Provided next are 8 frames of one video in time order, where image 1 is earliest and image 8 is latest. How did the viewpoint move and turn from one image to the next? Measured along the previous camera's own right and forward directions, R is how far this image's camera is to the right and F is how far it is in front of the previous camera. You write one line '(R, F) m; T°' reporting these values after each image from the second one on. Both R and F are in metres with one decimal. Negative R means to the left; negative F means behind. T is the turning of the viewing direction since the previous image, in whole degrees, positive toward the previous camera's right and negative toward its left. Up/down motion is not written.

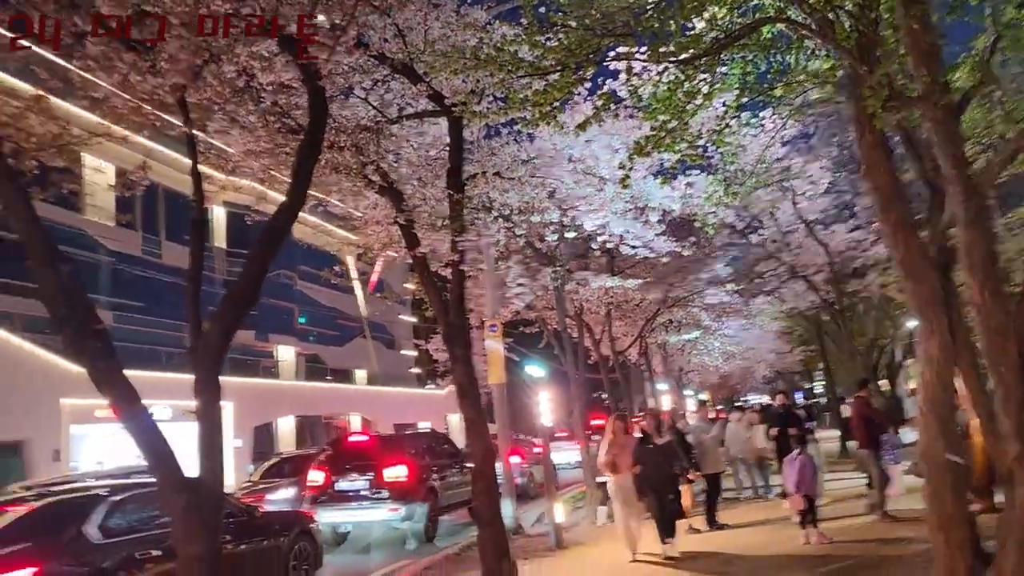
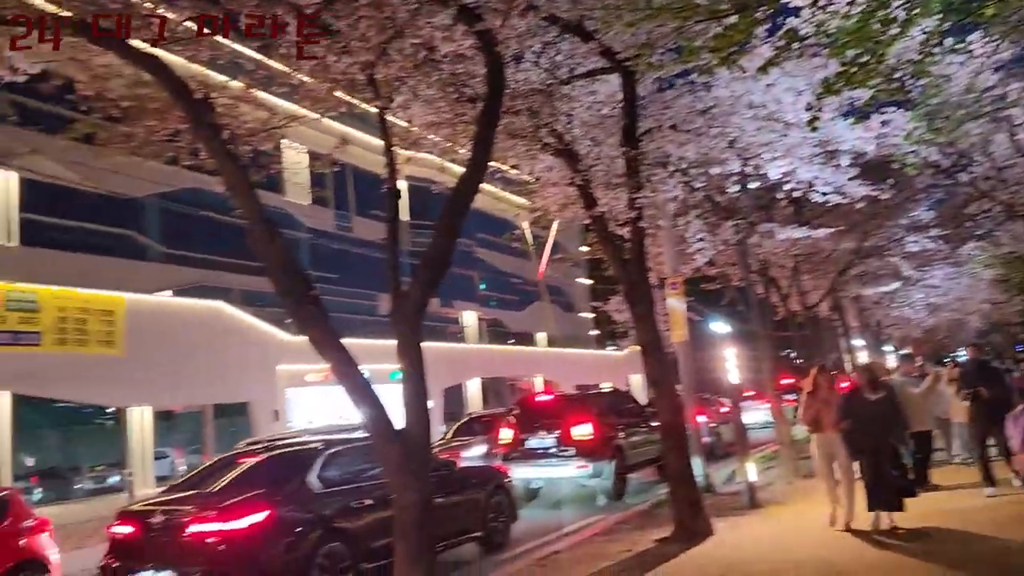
(-0.1, 0.0) m; -12°
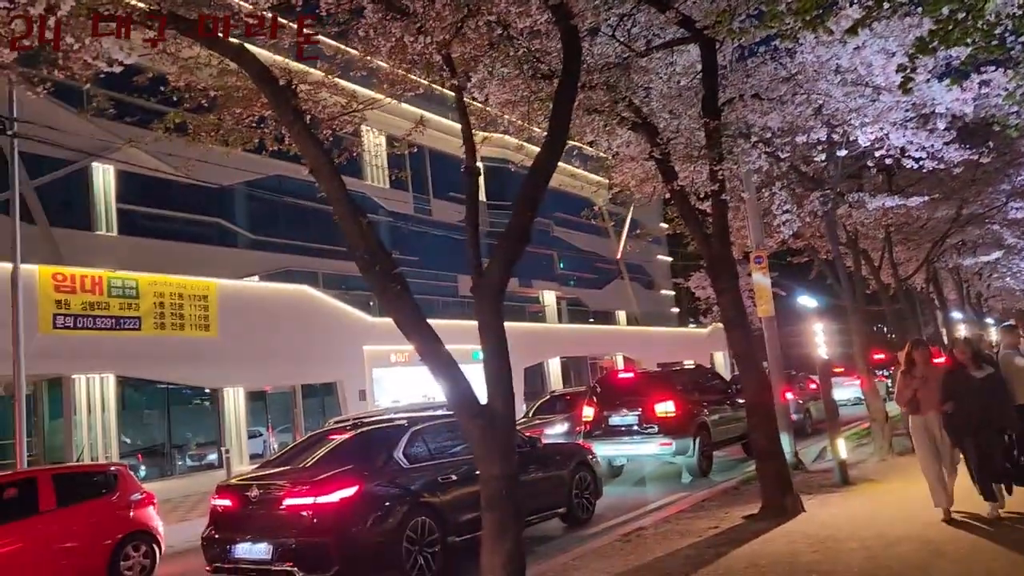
(0.0, 0.0) m; -6°
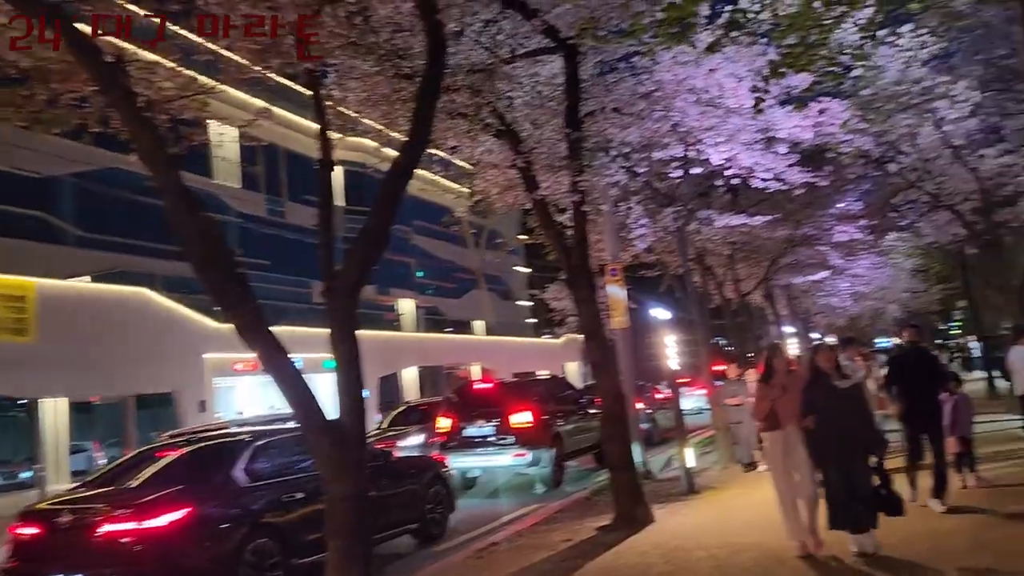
(0.0, +0.4) m; +10°
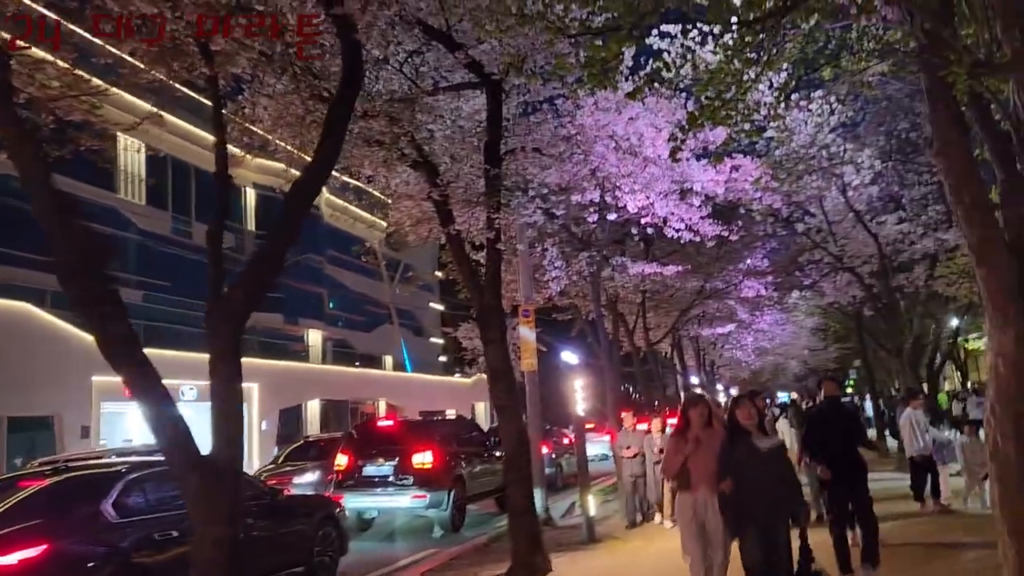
(+0.1, +0.3) m; +6°
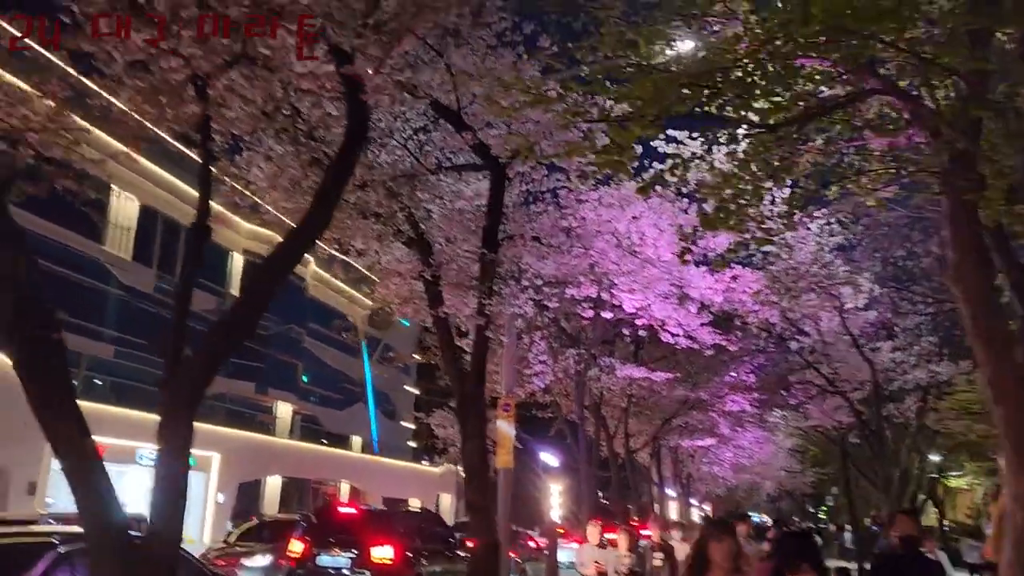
(-0.1, +0.6) m; +1°
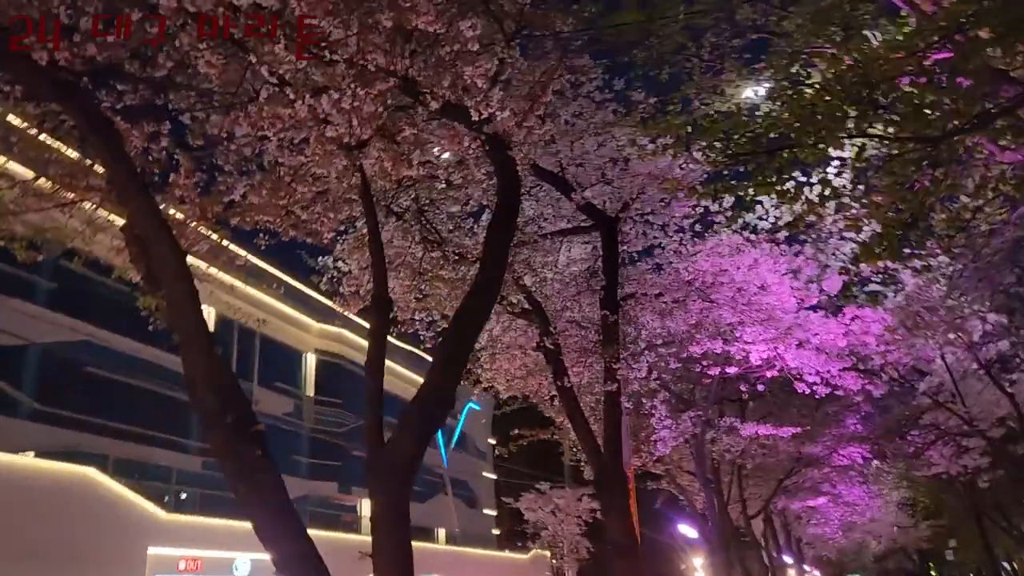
(-0.9, +0.4) m; -4°
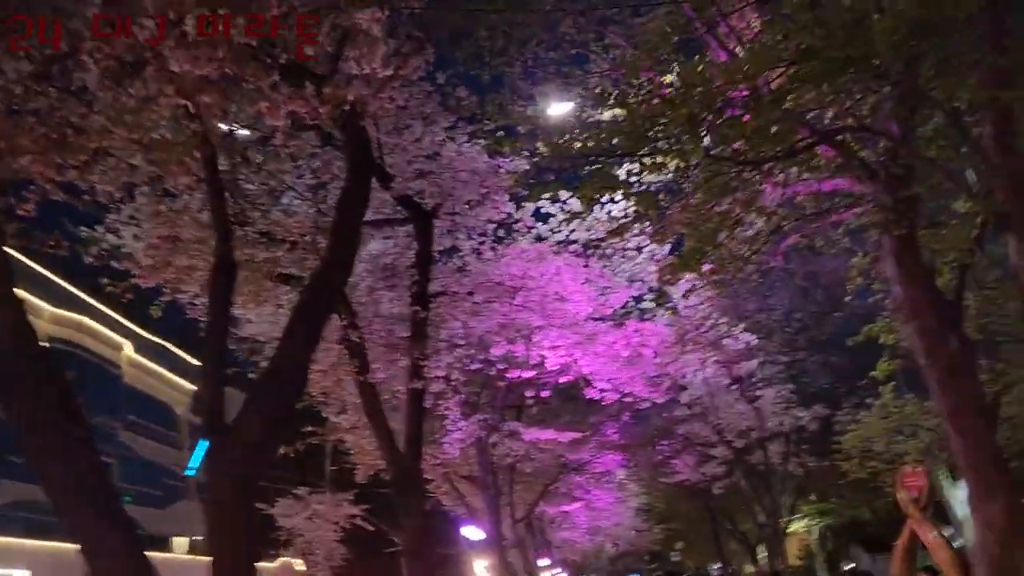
(-0.5, +0.4) m; +16°
